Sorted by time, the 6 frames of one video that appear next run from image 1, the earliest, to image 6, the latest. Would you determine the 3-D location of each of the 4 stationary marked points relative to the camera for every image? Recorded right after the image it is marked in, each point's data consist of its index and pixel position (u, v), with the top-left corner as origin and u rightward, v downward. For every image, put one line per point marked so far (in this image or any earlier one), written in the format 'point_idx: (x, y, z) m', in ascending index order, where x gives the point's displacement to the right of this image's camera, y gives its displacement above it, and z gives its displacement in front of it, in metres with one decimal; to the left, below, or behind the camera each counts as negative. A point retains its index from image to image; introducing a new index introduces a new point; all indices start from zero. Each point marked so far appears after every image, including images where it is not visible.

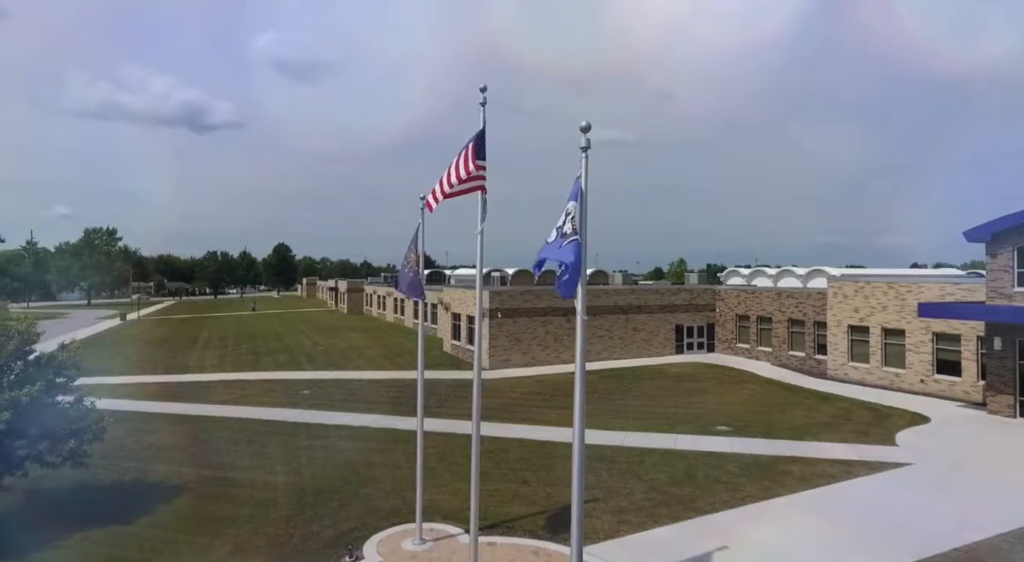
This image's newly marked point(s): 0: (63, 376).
0: (-8.9, -1.8, +13.1) m
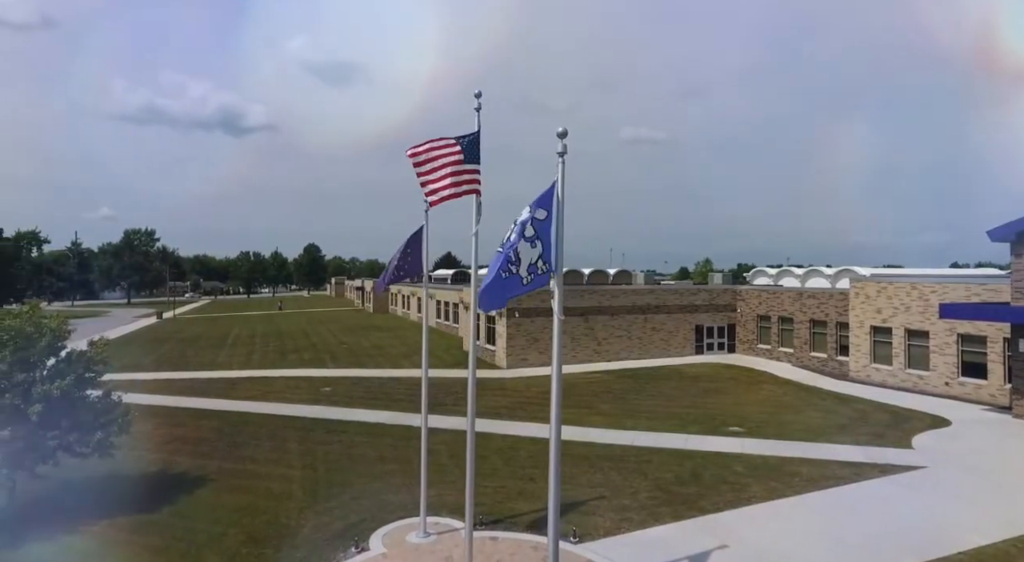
0: (-8.8, -1.8, +13.9) m
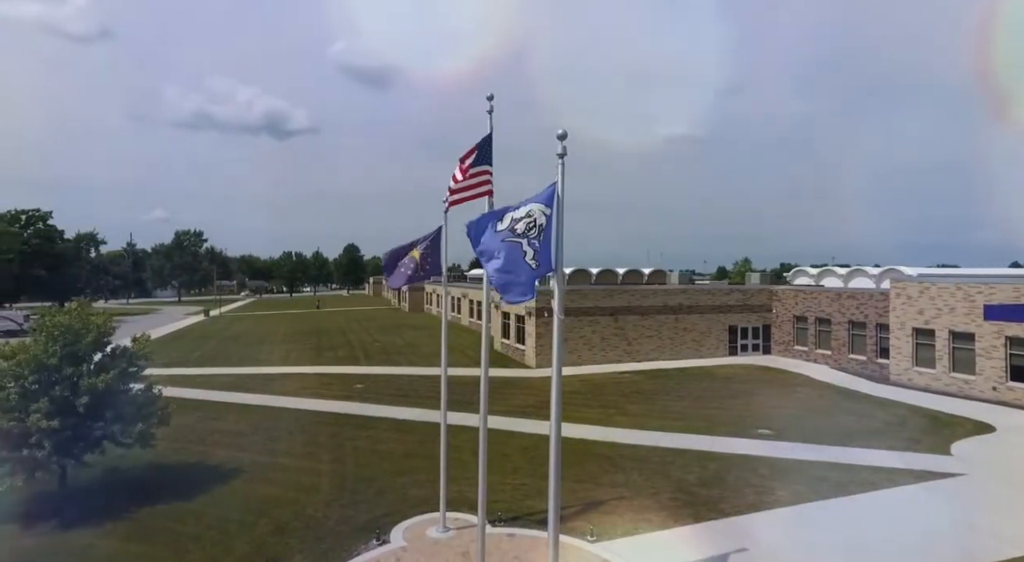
0: (-8.3, -1.8, +14.7) m
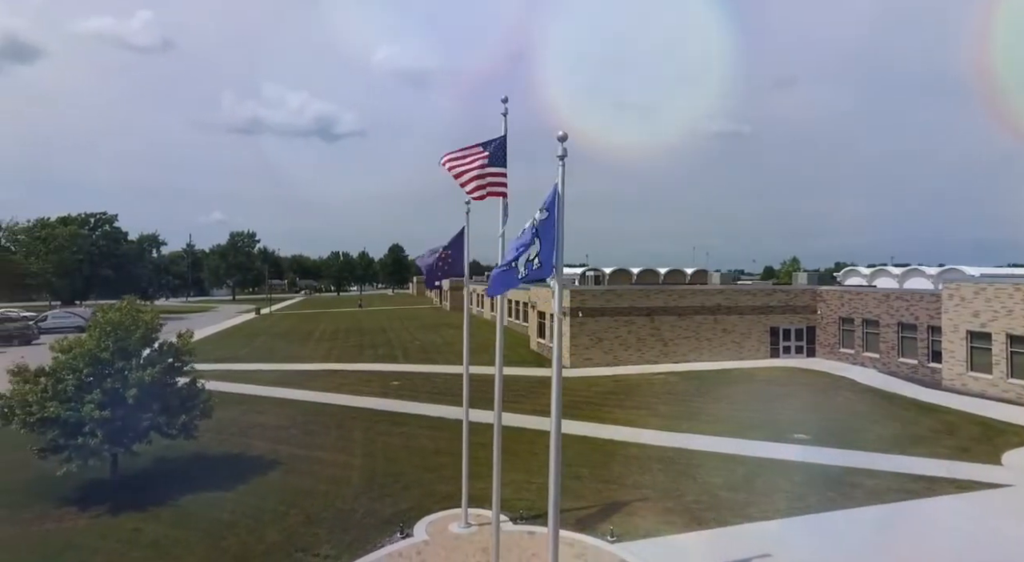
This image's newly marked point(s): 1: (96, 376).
0: (-7.7, -1.8, +15.5) m
1: (-8.9, -2.1, +14.2) m
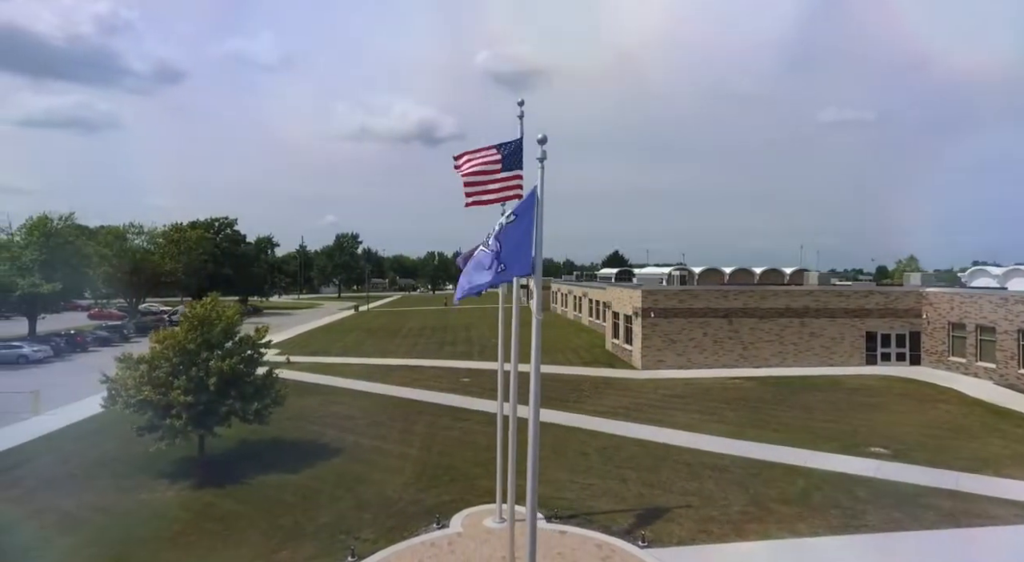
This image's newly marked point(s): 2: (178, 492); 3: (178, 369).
0: (-6.5, -1.8, +17.0) m
1: (-7.8, -2.0, +15.9) m
2: (-7.6, -4.8, +15.1) m
3: (-7.9, -2.1, +15.8) m
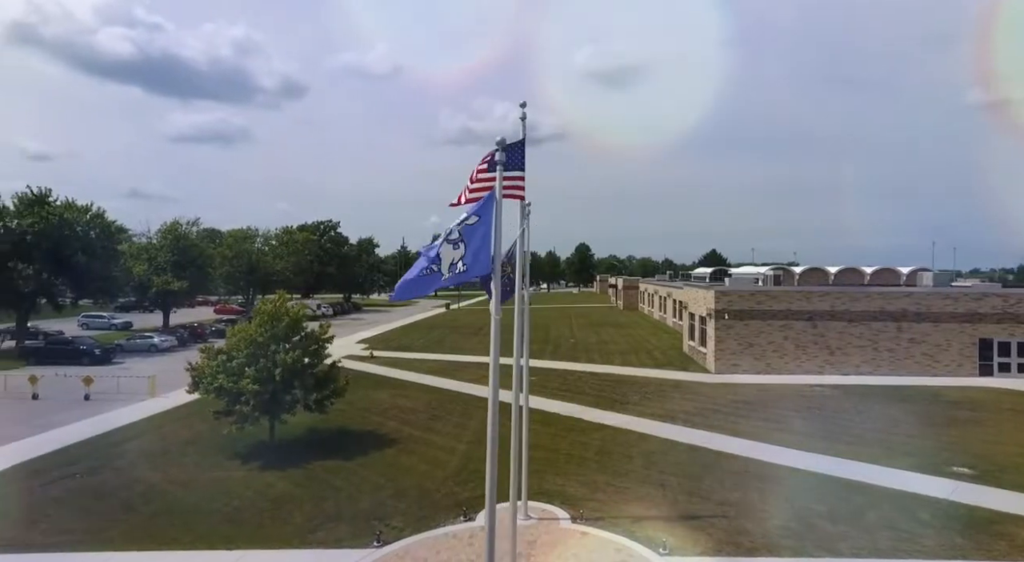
0: (-5.2, -1.7, +18.0) m
1: (-6.7, -1.9, +17.3) m
2: (-6.6, -4.7, +16.4) m
3: (-6.8, -2.0, +17.2) m
